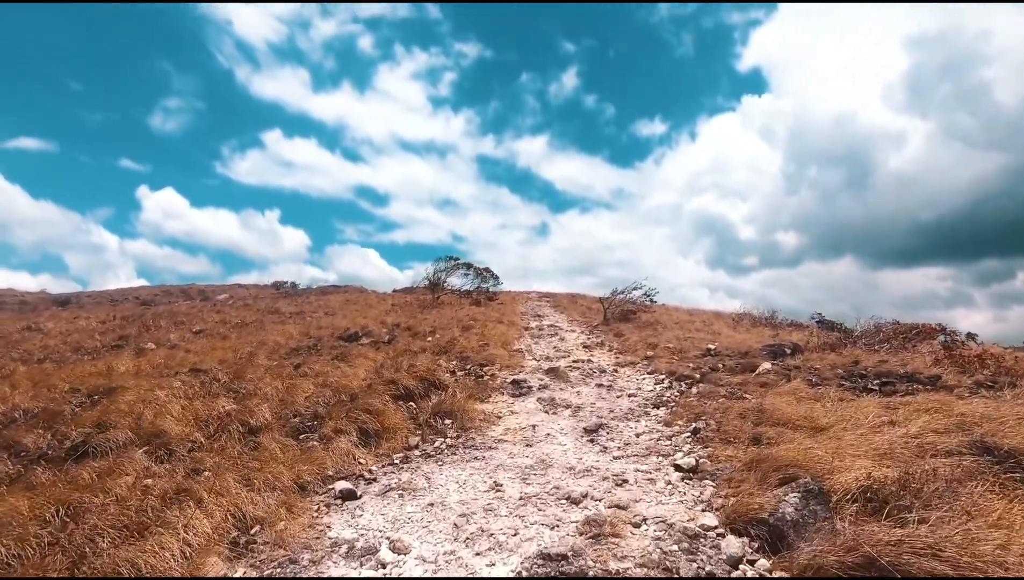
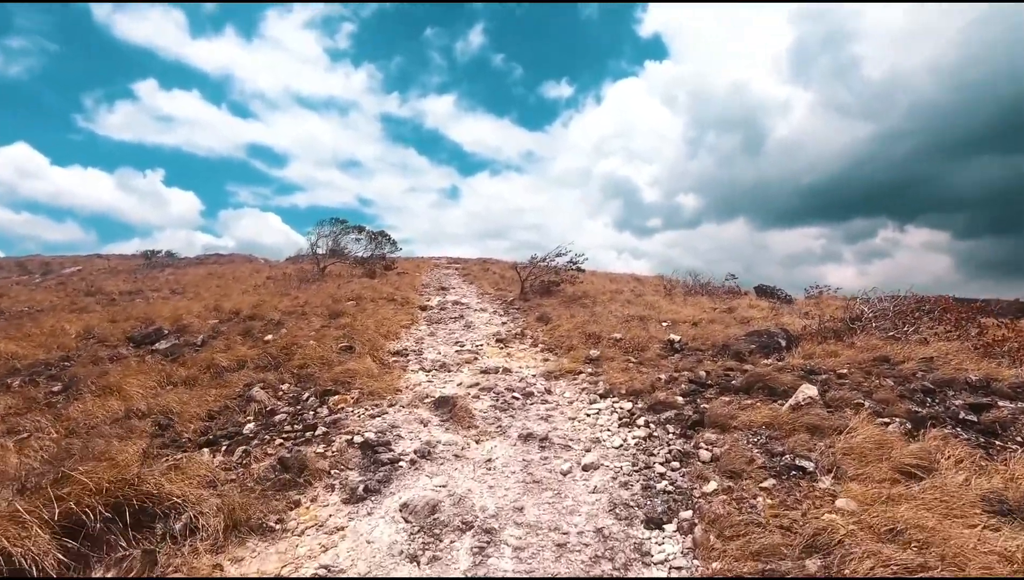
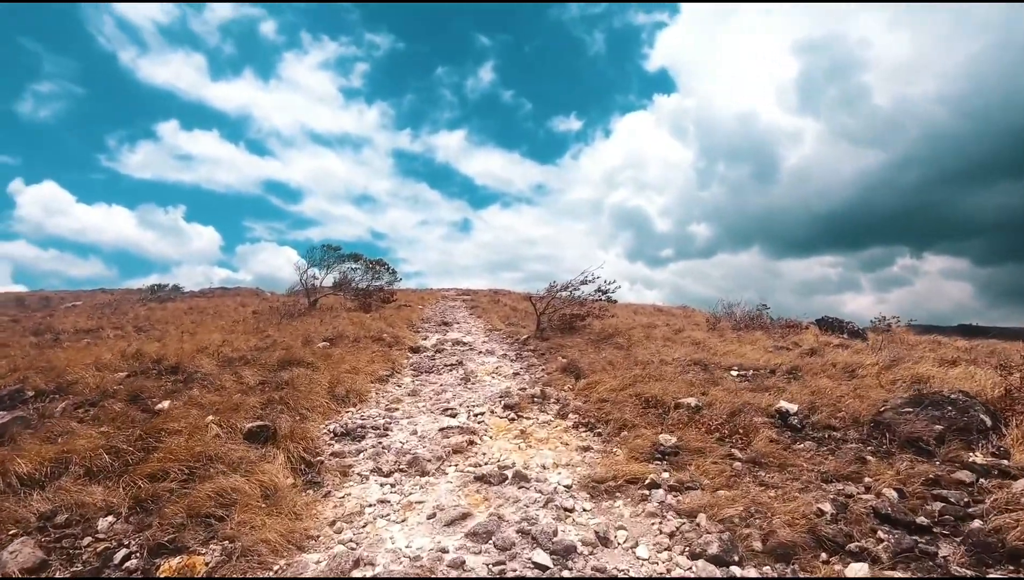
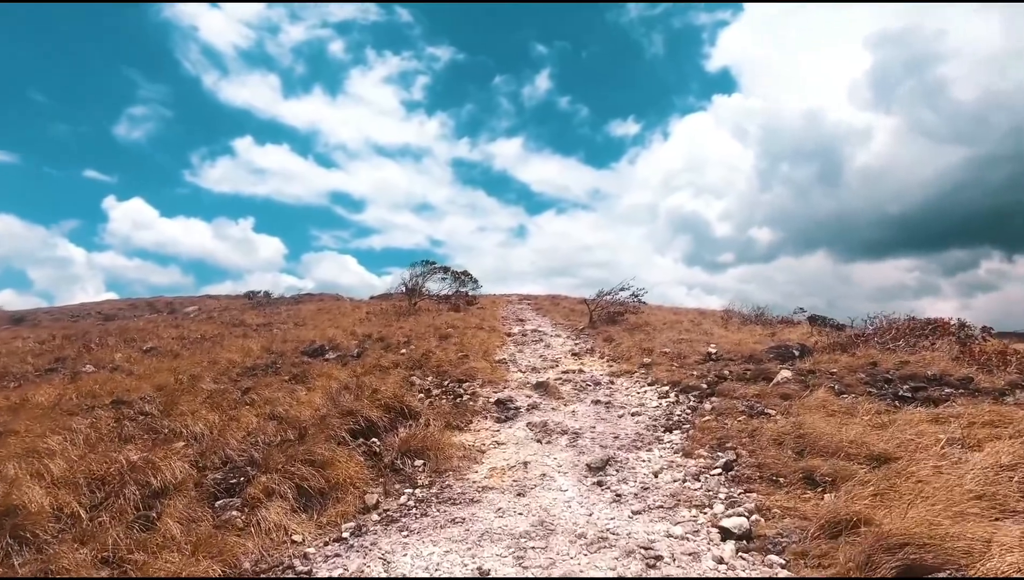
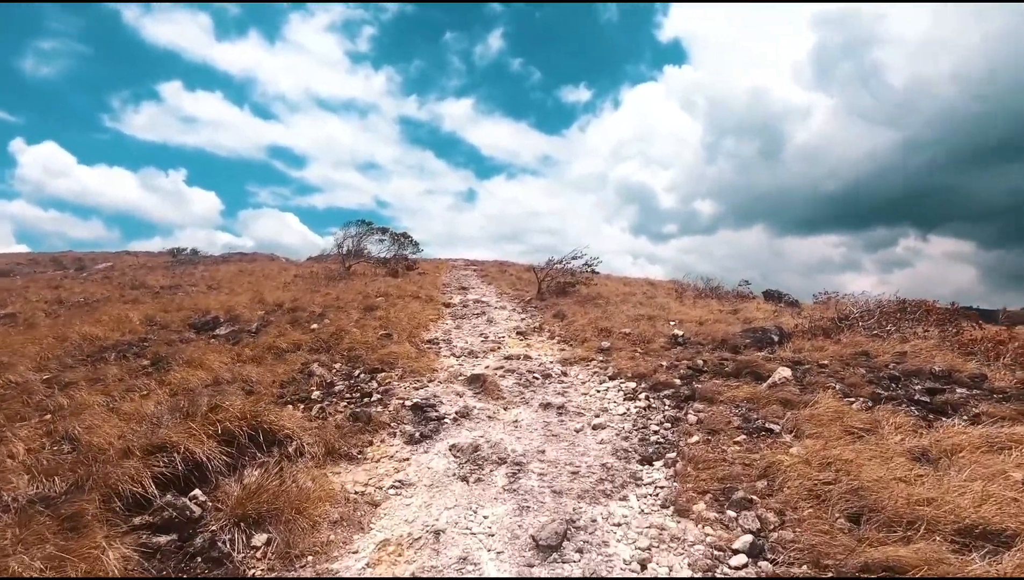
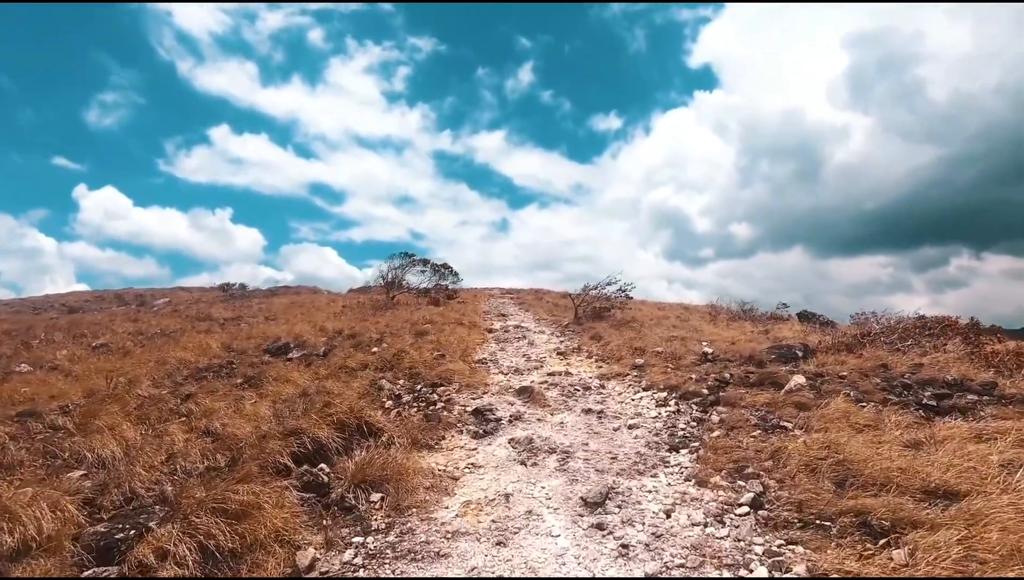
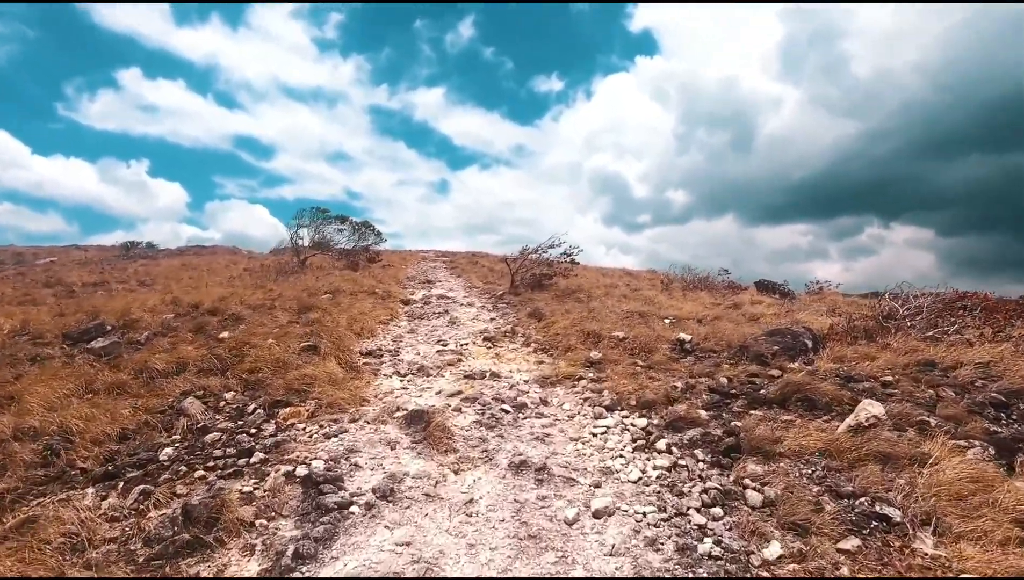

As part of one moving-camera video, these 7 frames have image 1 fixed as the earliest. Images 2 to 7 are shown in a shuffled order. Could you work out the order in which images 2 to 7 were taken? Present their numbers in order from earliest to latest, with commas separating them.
4, 6, 5, 2, 7, 3
